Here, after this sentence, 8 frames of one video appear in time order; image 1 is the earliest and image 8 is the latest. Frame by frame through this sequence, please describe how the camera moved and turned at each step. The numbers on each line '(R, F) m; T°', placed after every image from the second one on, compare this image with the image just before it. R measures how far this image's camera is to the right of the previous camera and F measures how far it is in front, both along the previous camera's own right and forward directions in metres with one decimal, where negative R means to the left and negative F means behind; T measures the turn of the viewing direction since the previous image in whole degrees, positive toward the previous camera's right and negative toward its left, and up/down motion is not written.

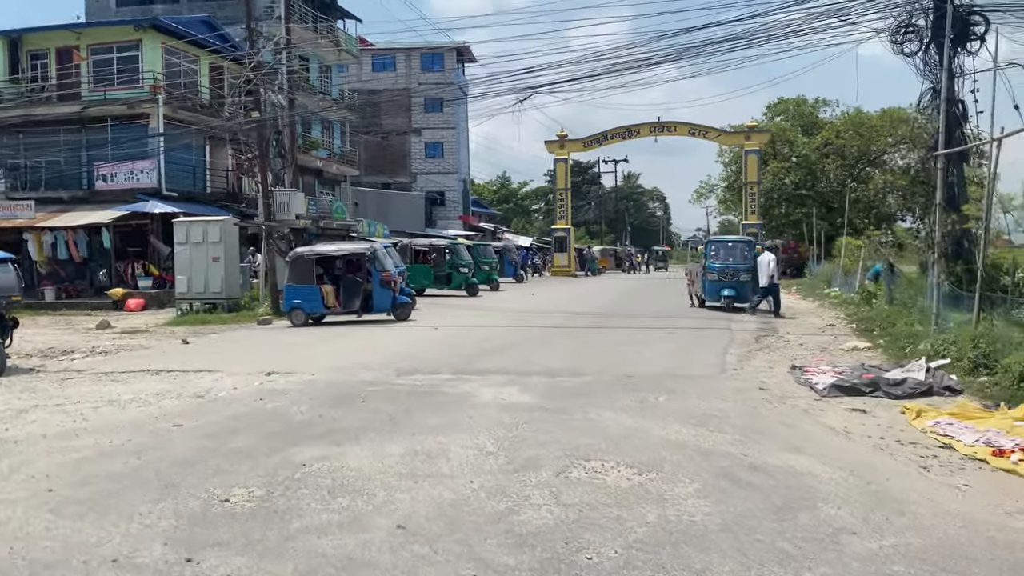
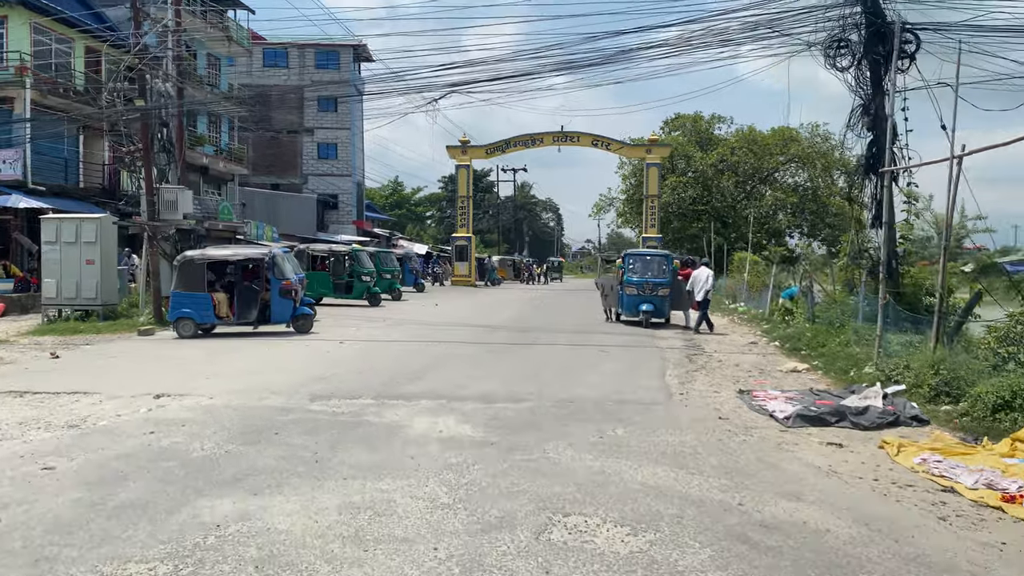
(-0.5, +1.0) m; +8°
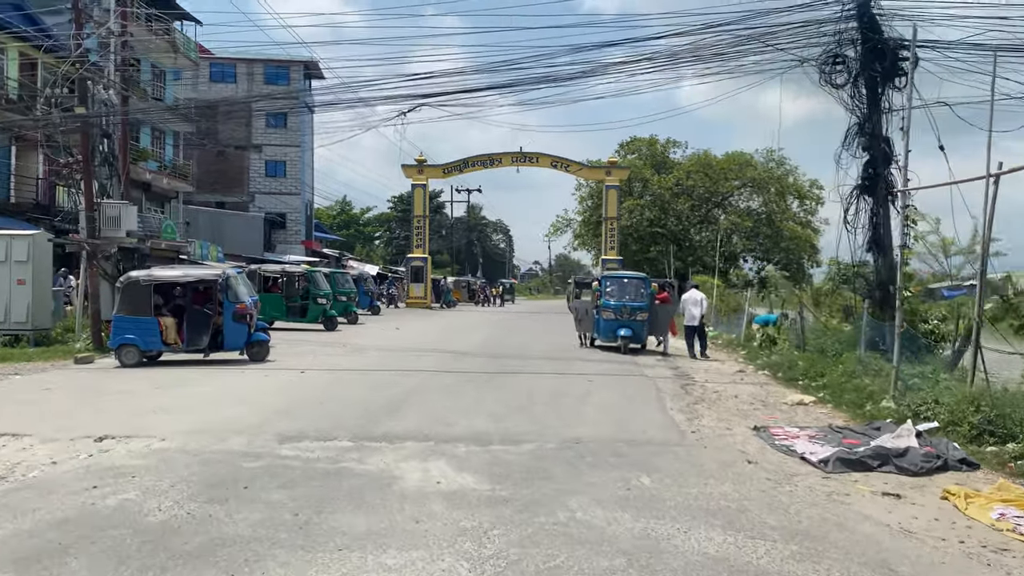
(-0.6, +1.0) m; +4°
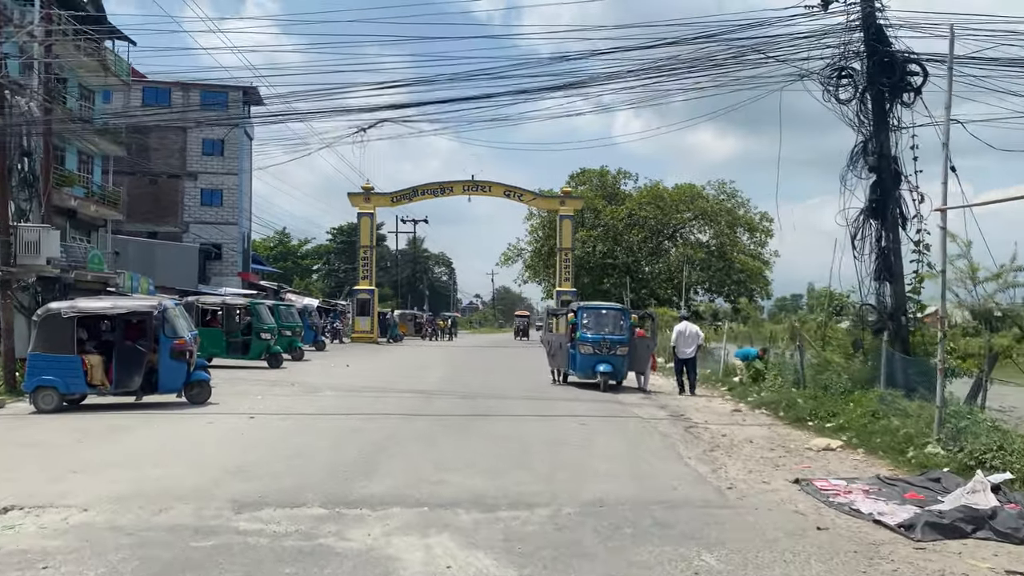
(-0.6, +1.4) m; +4°
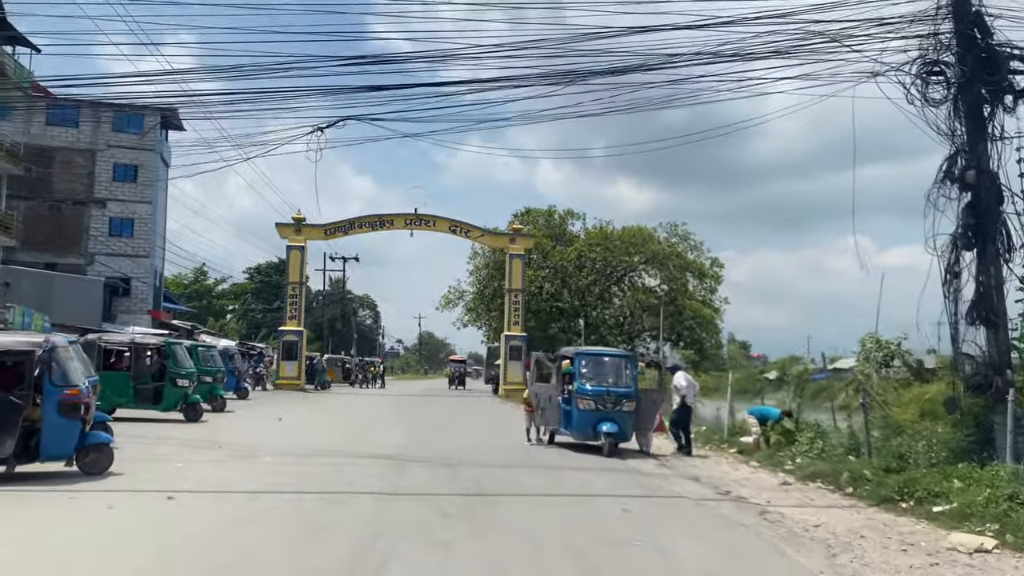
(-1.1, +2.9) m; +6°
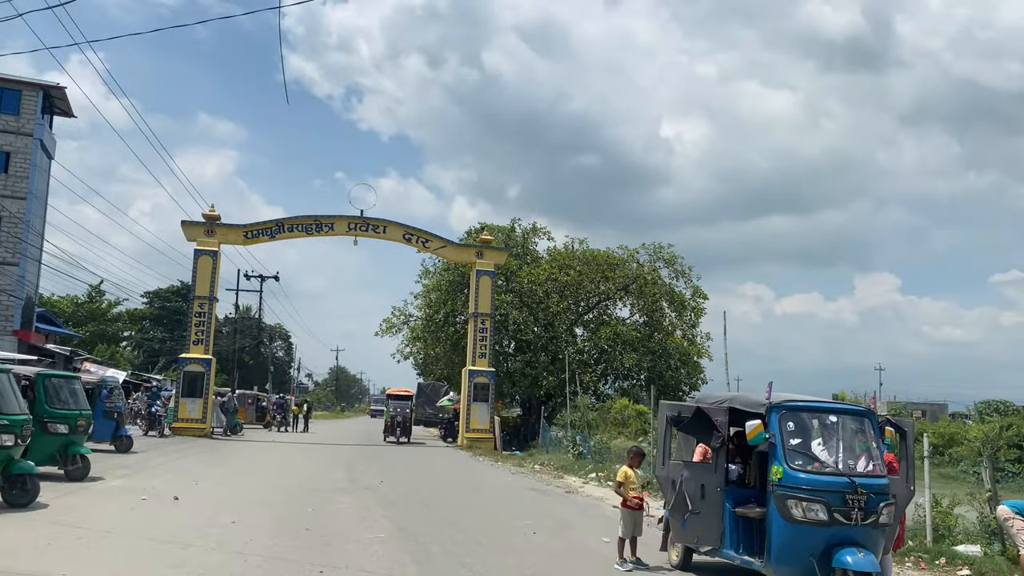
(-2.1, +7.1) m; +6°
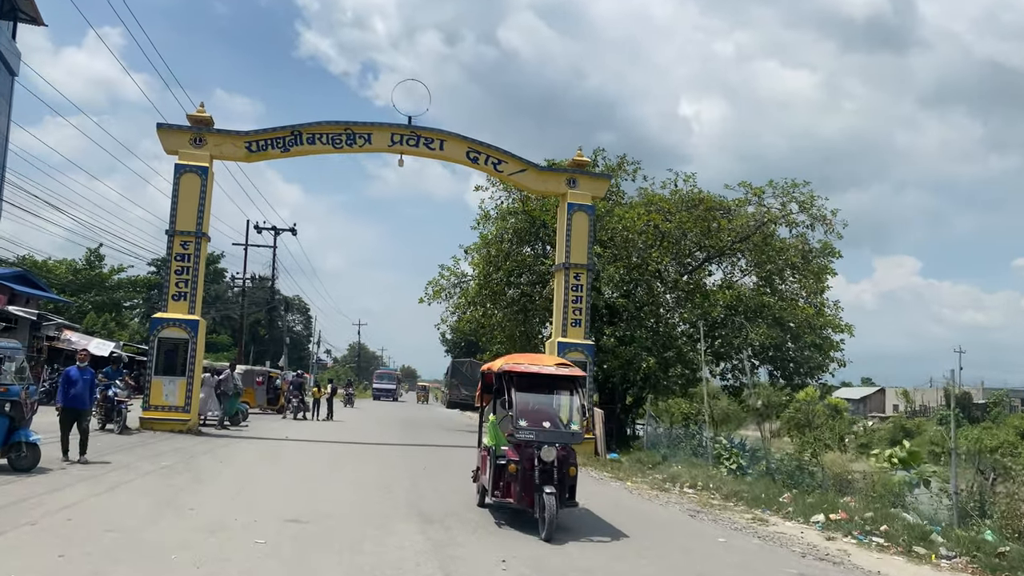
(-2.5, +8.7) m; -1°
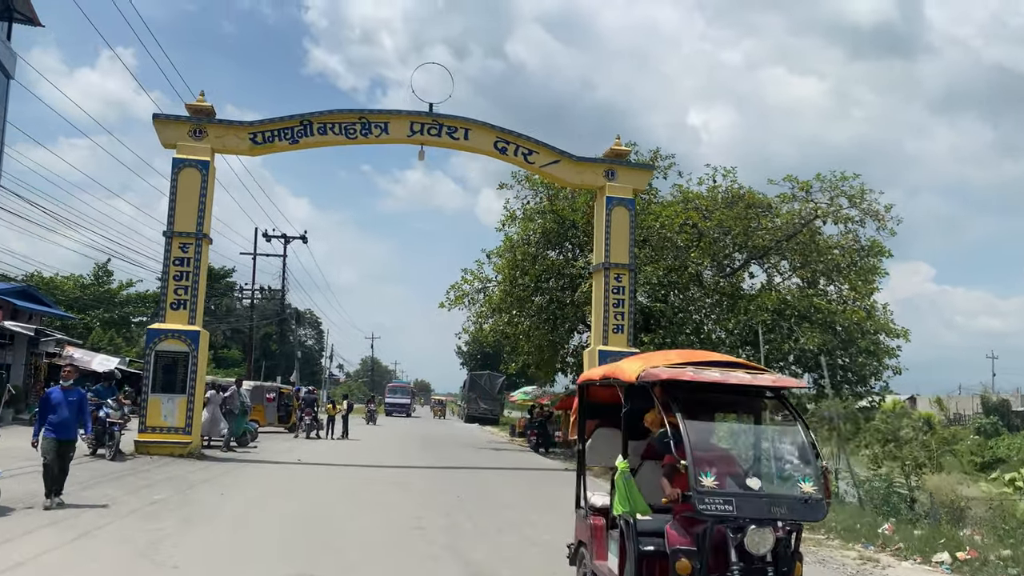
(-0.6, +2.1) m; -1°
